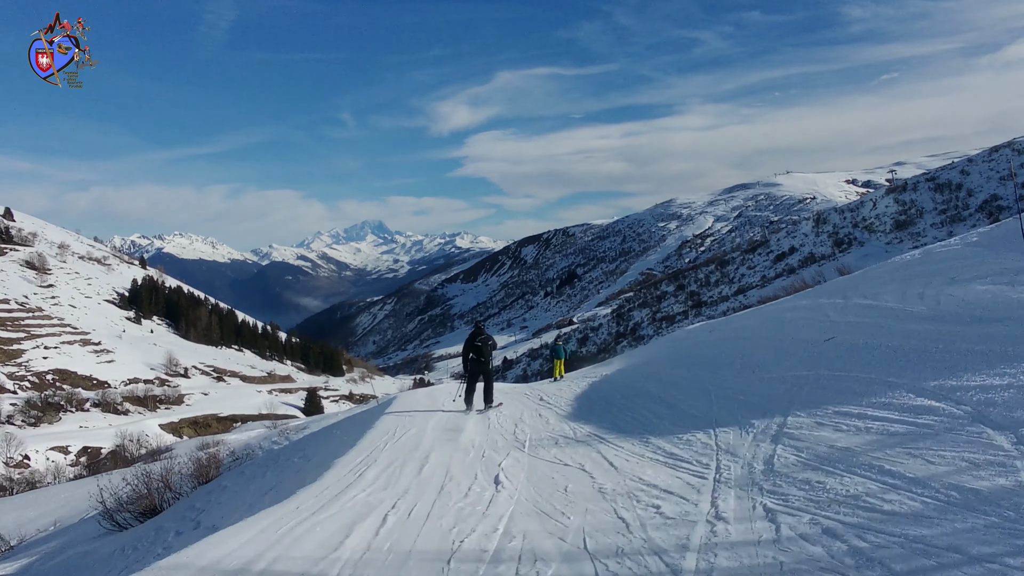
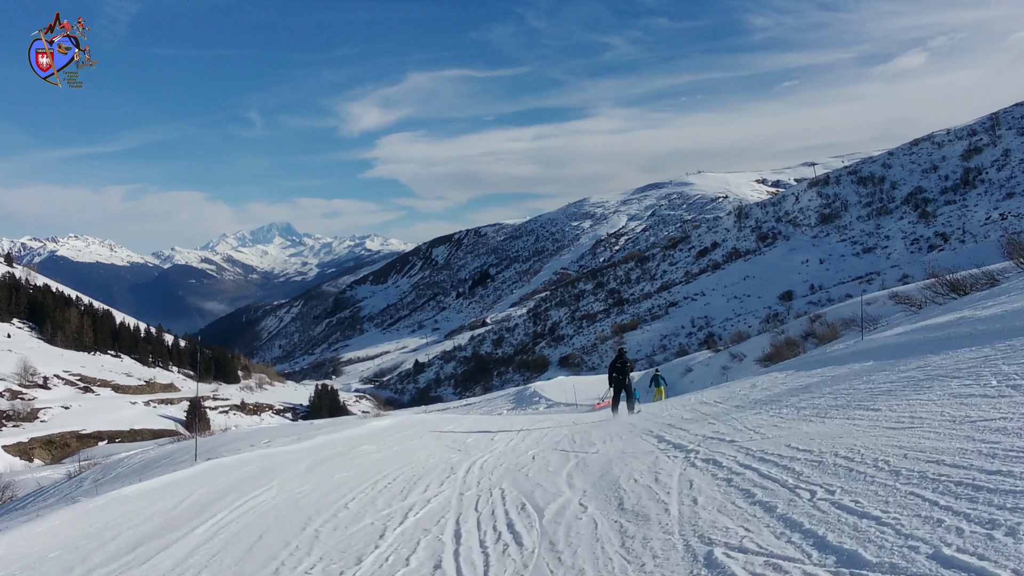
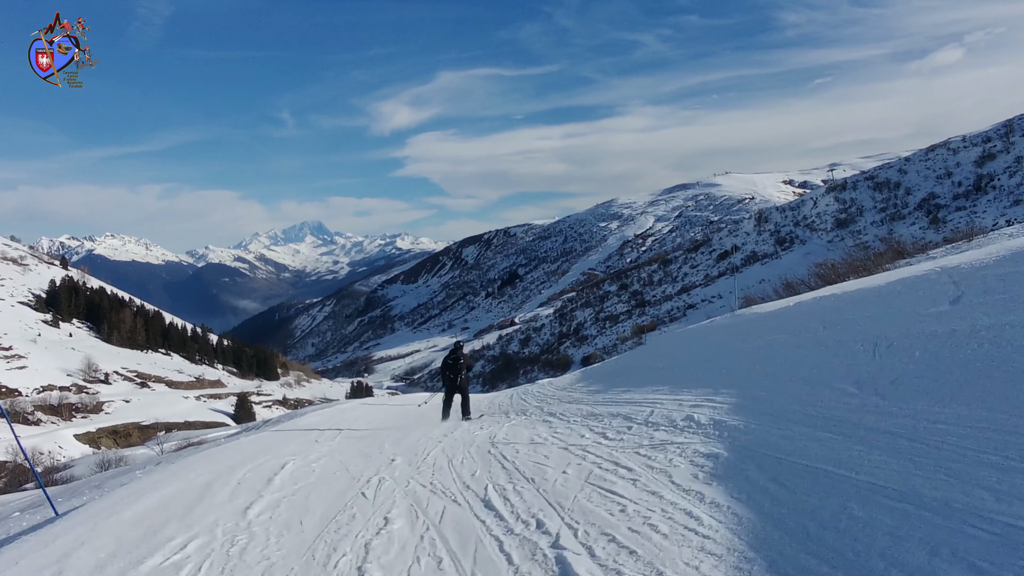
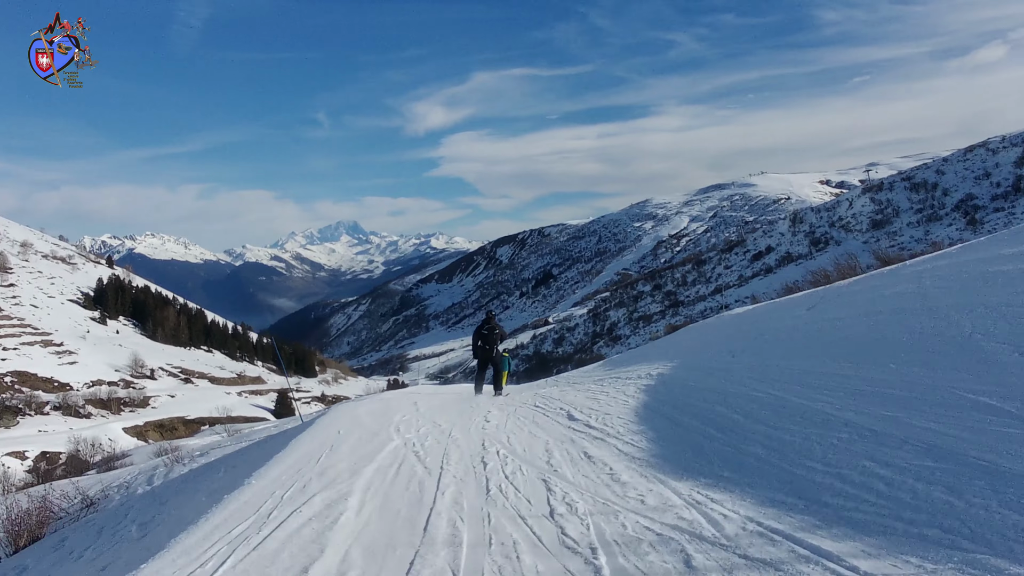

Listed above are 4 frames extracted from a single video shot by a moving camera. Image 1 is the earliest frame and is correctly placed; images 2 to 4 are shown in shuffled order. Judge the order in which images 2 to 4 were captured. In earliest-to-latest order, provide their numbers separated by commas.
4, 3, 2
